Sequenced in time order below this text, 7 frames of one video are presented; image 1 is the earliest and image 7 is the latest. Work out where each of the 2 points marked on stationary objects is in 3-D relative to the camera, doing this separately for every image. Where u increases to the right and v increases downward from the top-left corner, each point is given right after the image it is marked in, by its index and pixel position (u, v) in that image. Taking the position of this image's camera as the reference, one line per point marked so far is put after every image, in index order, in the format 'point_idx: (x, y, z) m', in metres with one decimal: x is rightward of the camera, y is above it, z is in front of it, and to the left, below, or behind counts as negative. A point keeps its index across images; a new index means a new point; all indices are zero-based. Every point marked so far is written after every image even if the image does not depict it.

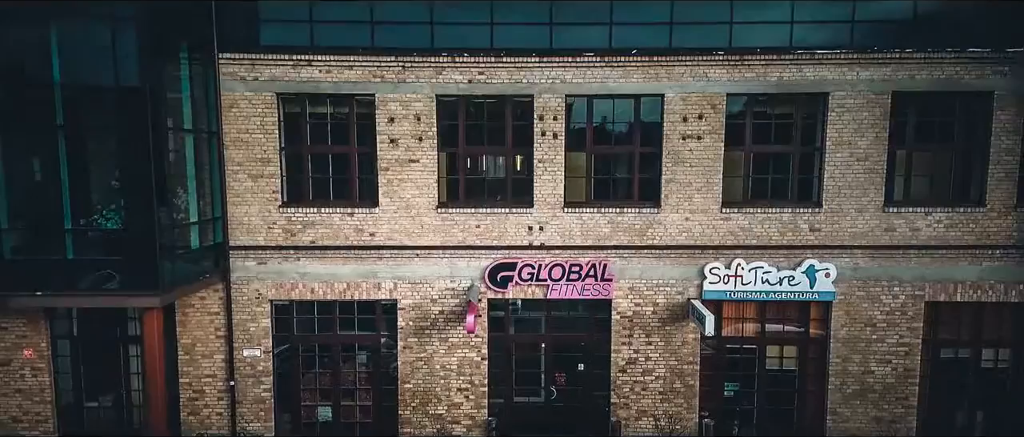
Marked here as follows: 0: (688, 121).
0: (+2.6, +1.4, +9.4) m
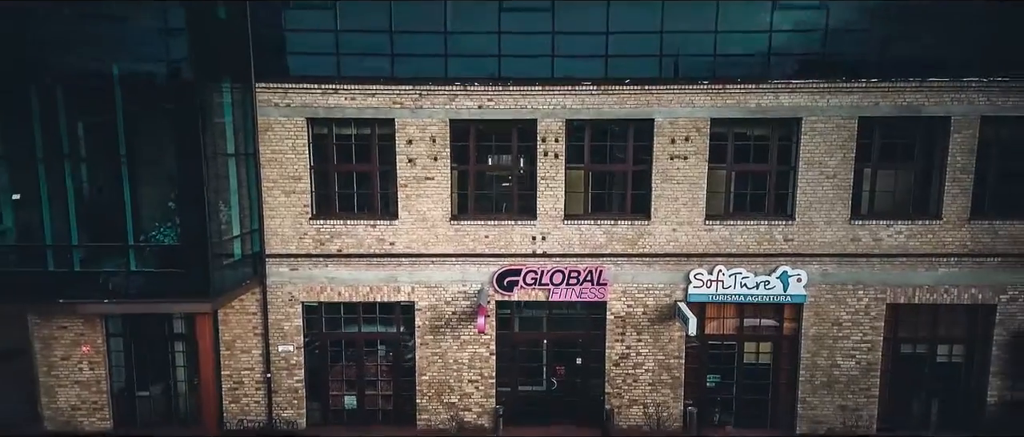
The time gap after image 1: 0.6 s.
0: (+2.7, +1.3, +10.5) m
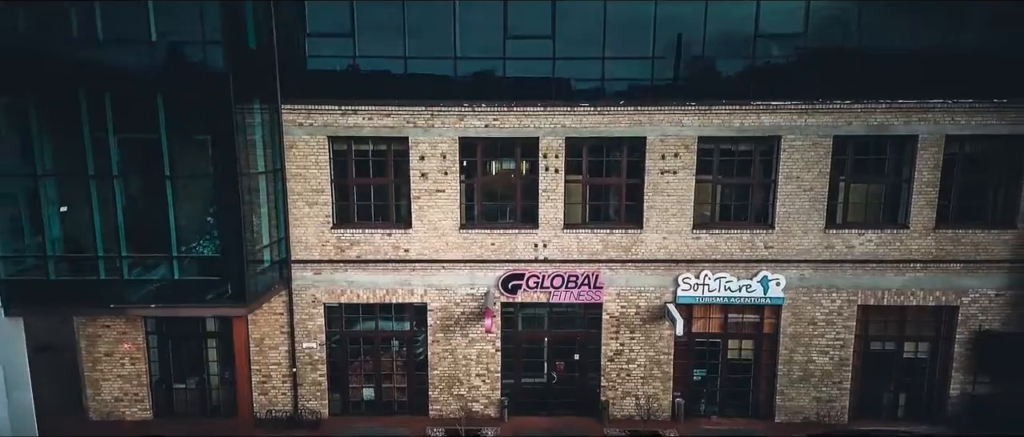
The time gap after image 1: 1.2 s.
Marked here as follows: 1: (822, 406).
0: (+2.8, +1.1, +11.4) m
1: (+6.0, -3.6, +12.2) m
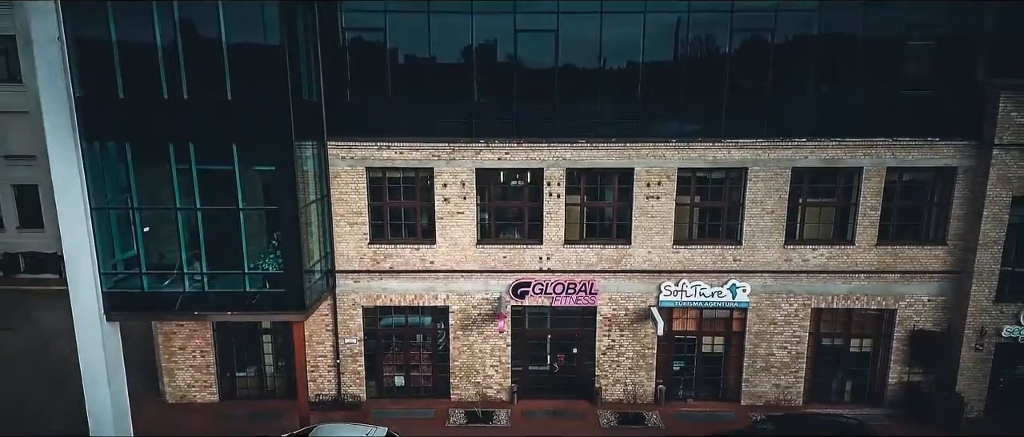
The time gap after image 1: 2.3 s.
0: (+3.0, +0.7, +13.6) m
1: (+6.2, -4.0, +14.5) m
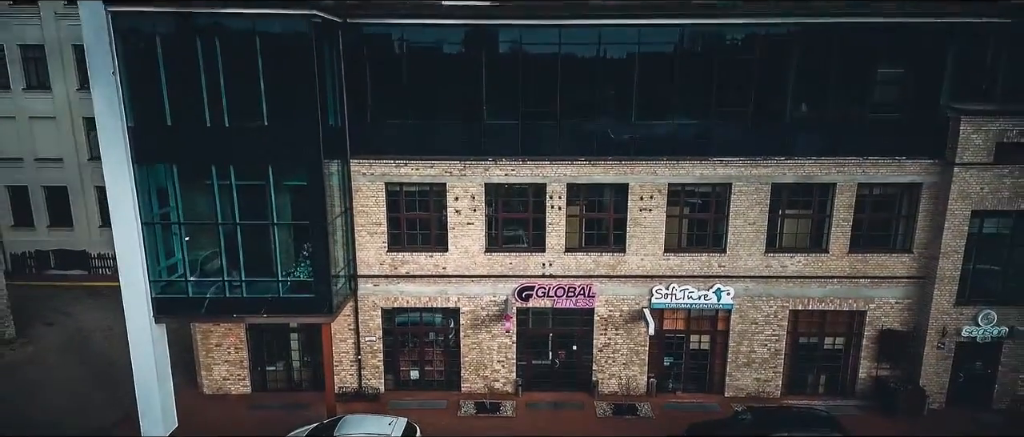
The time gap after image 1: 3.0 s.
0: (+3.1, +0.4, +14.9) m
1: (+6.3, -4.2, +15.9) m
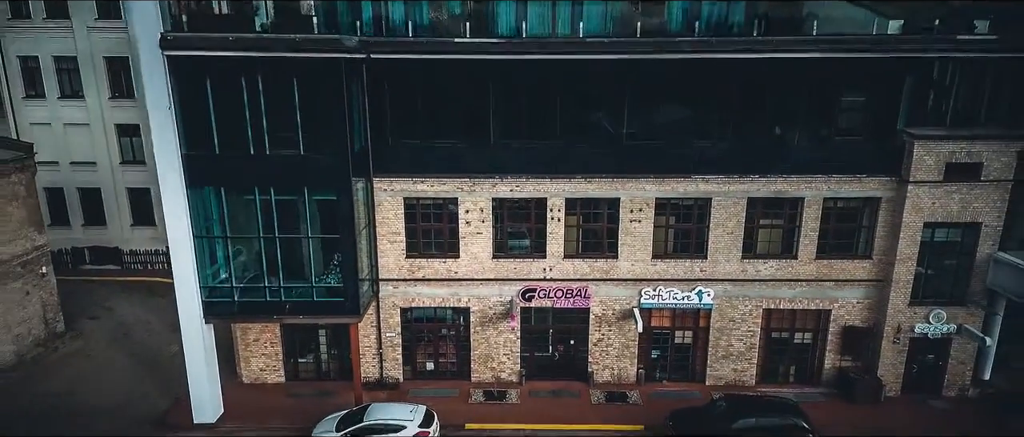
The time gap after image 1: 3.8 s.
0: (+3.2, +0.2, +16.8) m
1: (+6.4, -4.4, +17.9) m
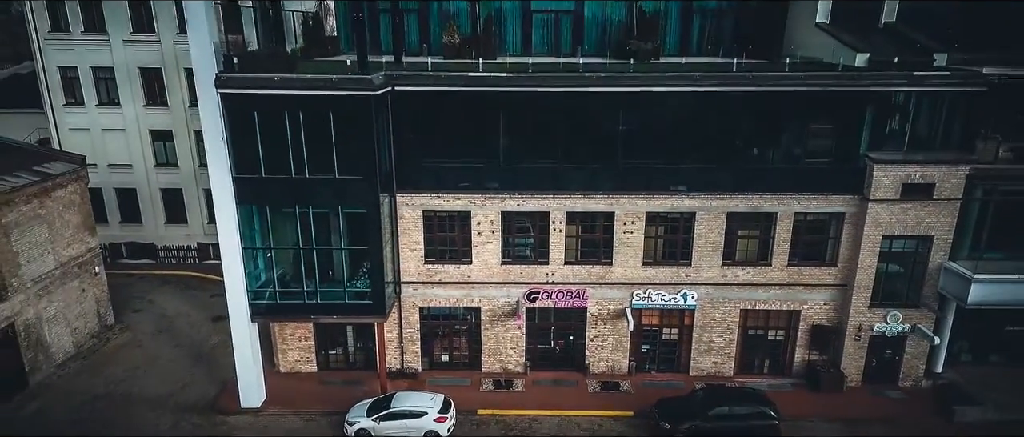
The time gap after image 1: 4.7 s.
0: (+3.4, -0.2, +18.9) m
1: (+6.6, -4.8, +20.2) m
